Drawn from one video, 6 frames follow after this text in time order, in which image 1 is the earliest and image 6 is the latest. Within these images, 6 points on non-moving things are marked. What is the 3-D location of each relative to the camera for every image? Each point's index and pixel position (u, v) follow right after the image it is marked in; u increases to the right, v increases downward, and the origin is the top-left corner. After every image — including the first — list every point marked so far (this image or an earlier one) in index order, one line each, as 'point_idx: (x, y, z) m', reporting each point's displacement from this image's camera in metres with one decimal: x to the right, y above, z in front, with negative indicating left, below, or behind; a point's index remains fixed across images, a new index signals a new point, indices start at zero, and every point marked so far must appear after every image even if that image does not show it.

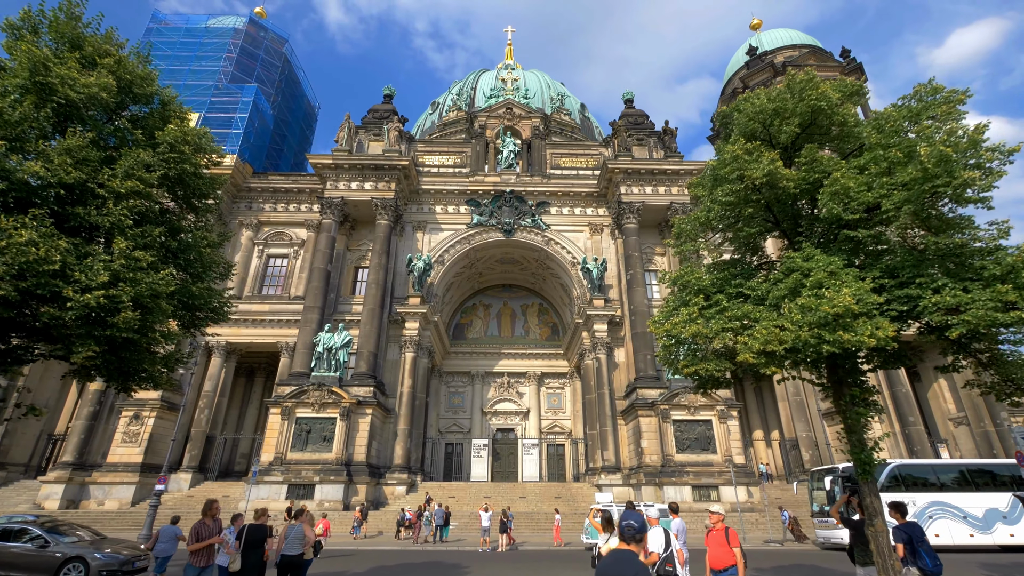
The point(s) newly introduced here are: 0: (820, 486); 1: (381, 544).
0: (+10.9, -7.0, +16.2) m
1: (-5.2, -10.2, +18.1) m
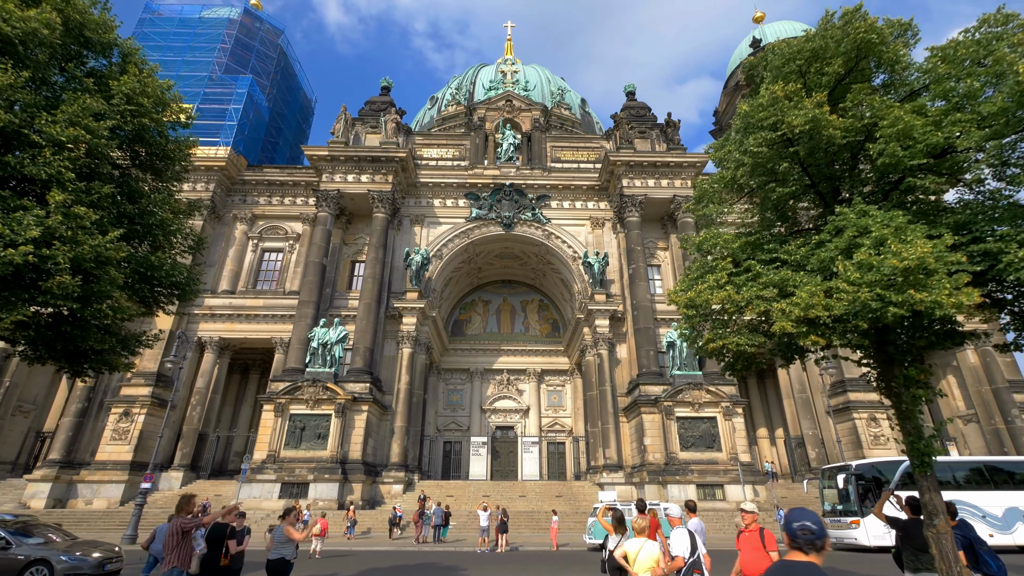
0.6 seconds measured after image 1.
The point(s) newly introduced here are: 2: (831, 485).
0: (+10.9, -6.7, +15.6) m
1: (-5.2, -9.8, +17.5) m
2: (+10.8, -6.7, +15.4) m
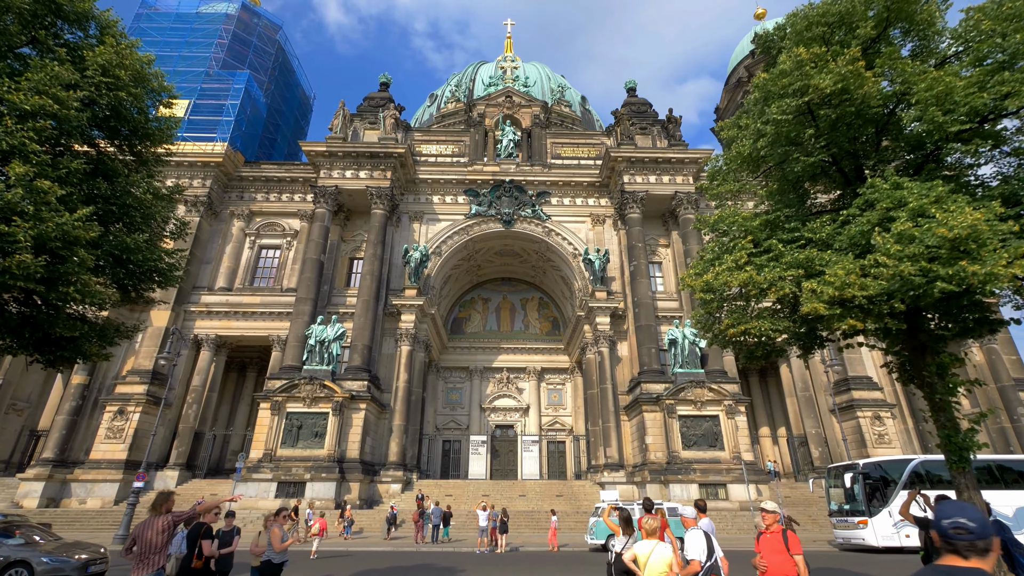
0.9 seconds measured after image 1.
0: (+10.9, -6.6, +15.3) m
1: (-5.2, -9.7, +17.2) m
2: (+10.8, -6.5, +15.1) m
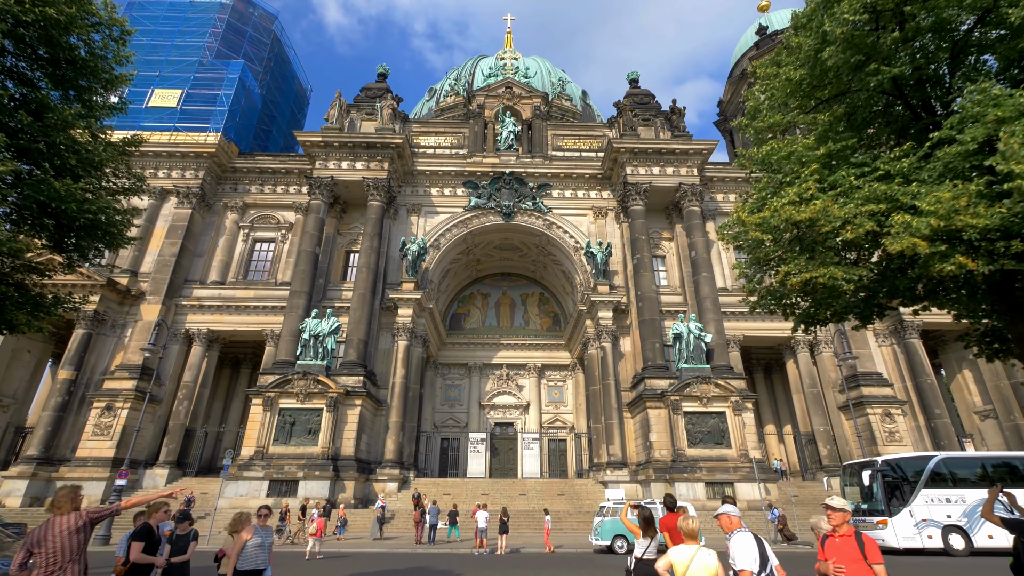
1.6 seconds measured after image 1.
0: (+10.9, -6.2, +14.6) m
1: (-5.2, -9.3, +16.5) m
2: (+10.8, -6.2, +14.4) m
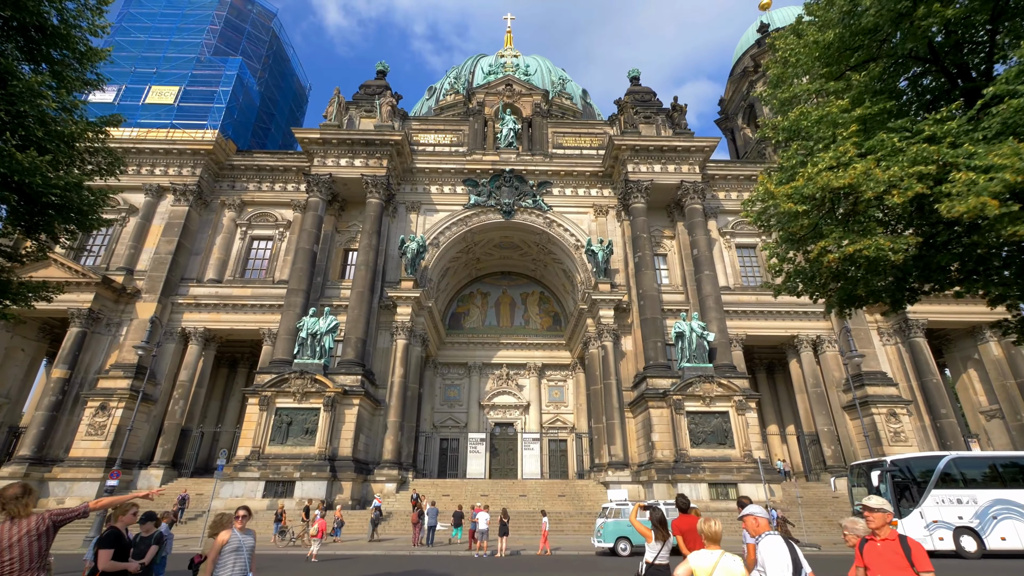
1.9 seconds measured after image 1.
0: (+10.9, -6.1, +14.3) m
1: (-5.2, -9.2, +16.2) m
2: (+10.8, -6.1, +14.1) m
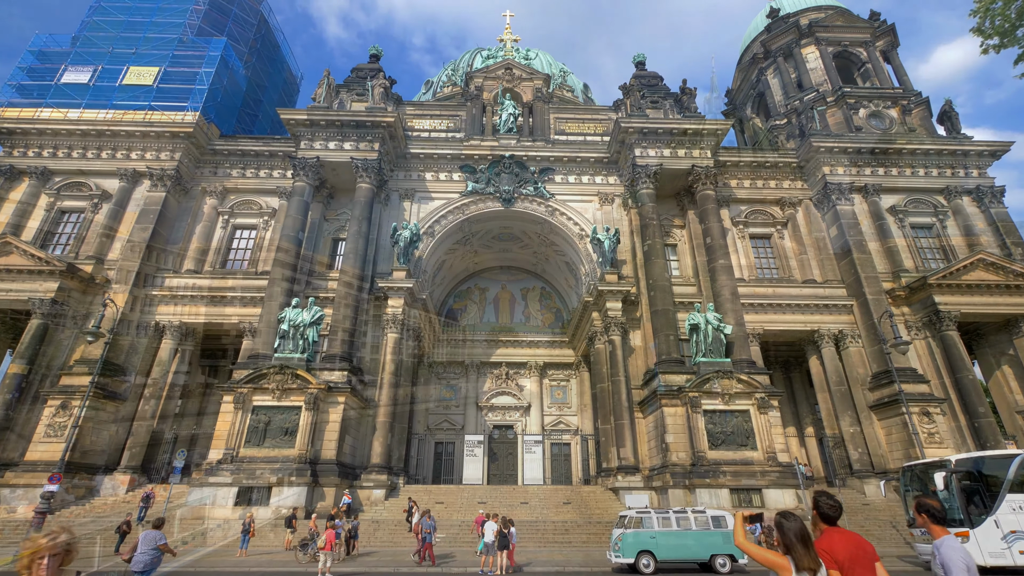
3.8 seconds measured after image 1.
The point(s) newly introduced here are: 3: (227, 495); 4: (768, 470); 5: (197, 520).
0: (+11.0, -5.4, +12.5) m
1: (-5.1, -8.5, +14.2) m
2: (+10.9, -5.4, +12.3) m
3: (-11.2, -8.2, +18.1) m
4: (+10.4, -7.4, +18.5) m
5: (-12.0, -8.9, +17.6) m
